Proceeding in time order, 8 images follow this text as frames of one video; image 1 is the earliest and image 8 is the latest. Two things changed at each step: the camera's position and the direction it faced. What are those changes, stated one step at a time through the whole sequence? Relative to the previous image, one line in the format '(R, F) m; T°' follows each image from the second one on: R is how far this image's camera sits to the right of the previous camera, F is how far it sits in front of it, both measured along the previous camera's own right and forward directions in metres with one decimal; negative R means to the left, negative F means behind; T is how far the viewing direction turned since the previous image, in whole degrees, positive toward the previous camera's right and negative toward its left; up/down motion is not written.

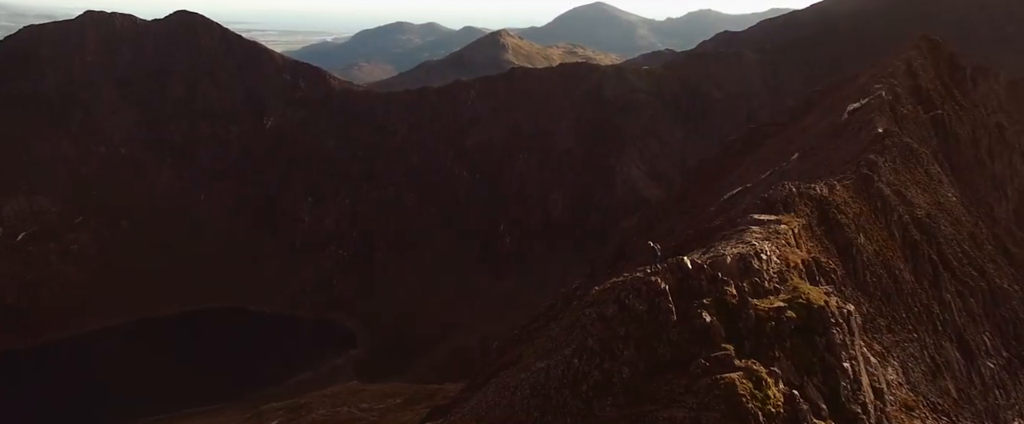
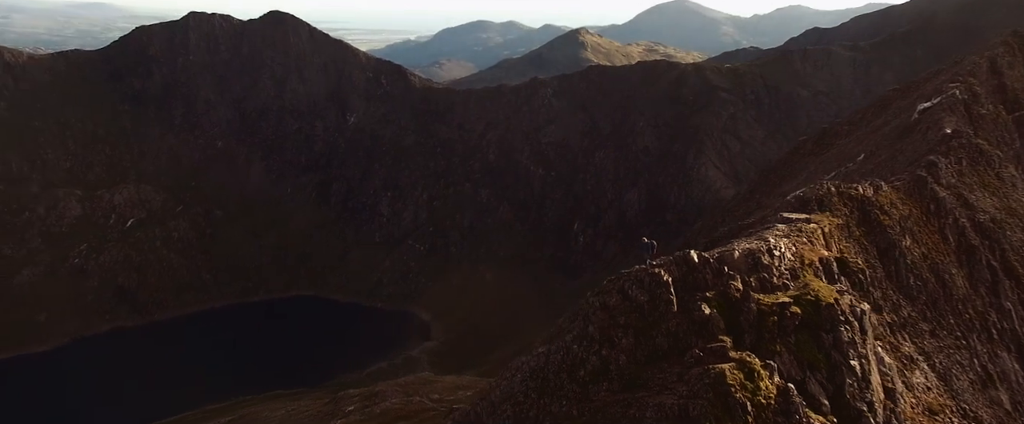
(+1.2, -0.5) m; -7°
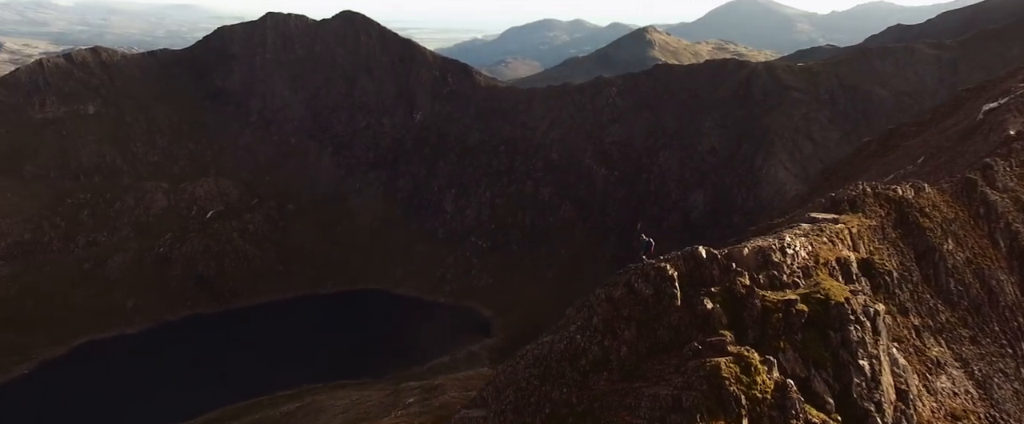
(+0.8, -0.4) m; -6°
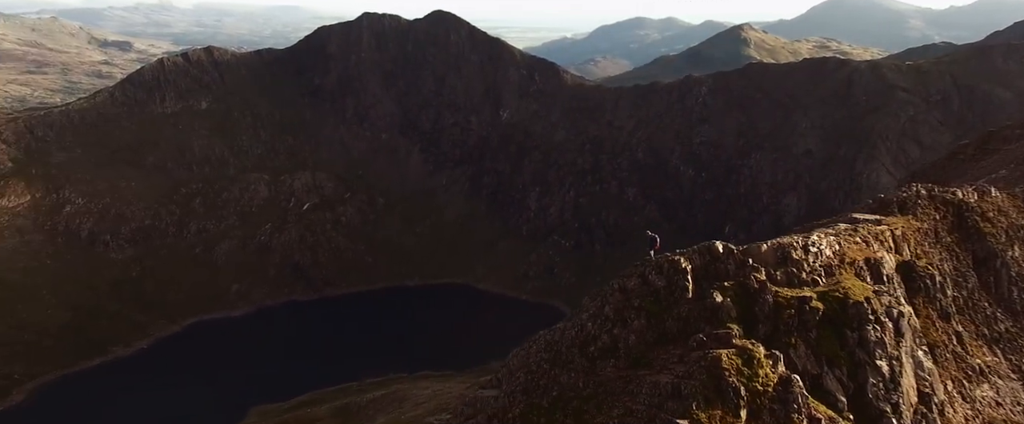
(+0.9, -0.6) m; -7°
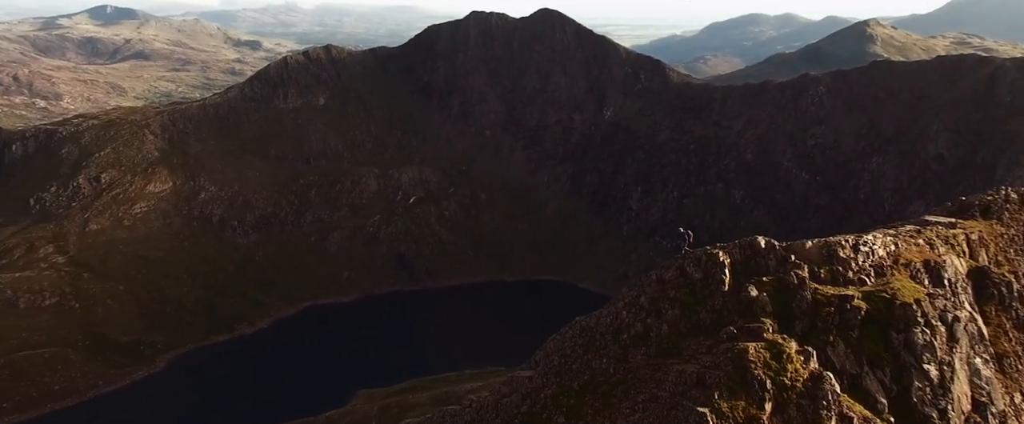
(+0.7, -1.1) m; -9°
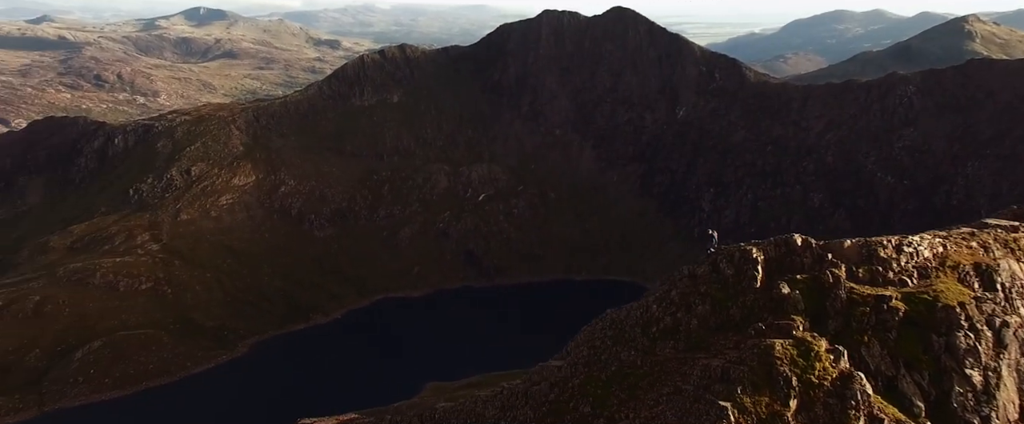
(+0.4, -0.7) m; -6°
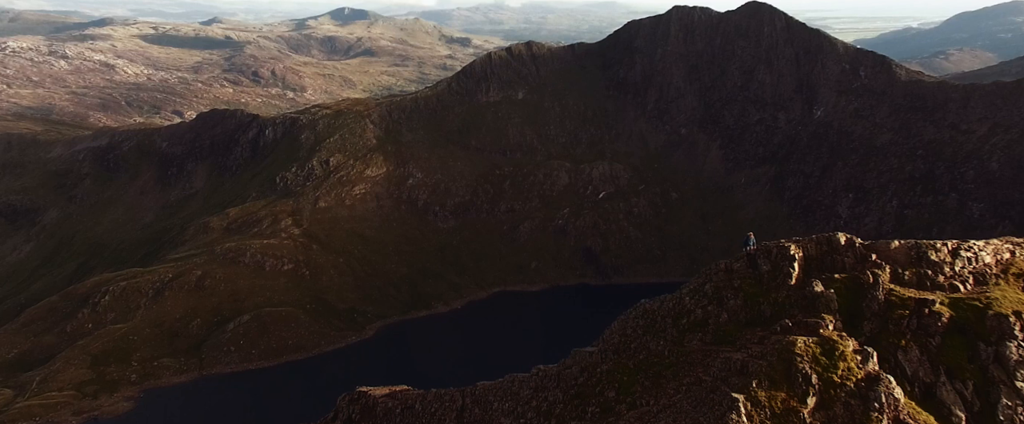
(+1.8, -1.1) m; -11°
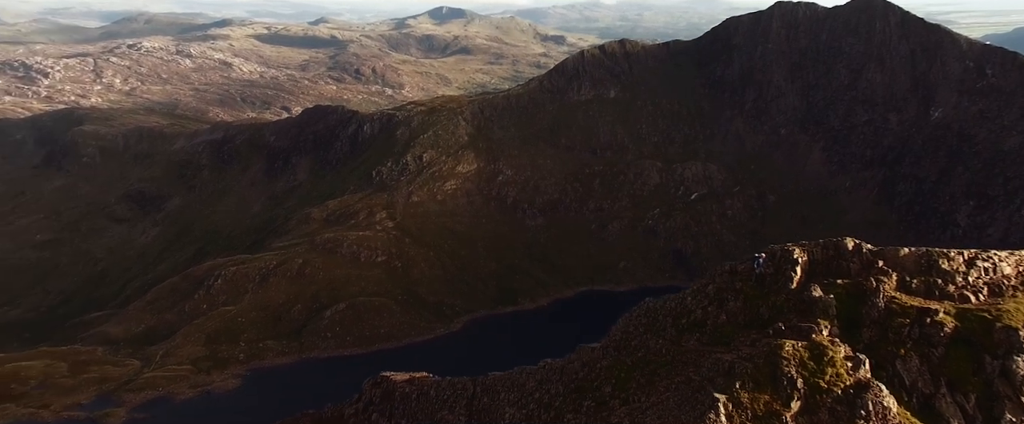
(+0.8, -1.3) m; -8°
